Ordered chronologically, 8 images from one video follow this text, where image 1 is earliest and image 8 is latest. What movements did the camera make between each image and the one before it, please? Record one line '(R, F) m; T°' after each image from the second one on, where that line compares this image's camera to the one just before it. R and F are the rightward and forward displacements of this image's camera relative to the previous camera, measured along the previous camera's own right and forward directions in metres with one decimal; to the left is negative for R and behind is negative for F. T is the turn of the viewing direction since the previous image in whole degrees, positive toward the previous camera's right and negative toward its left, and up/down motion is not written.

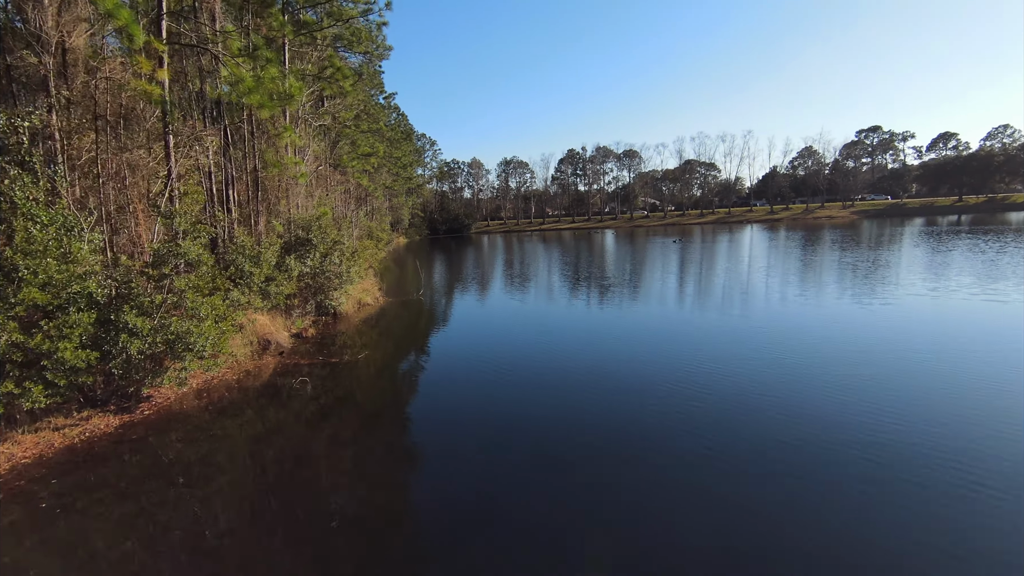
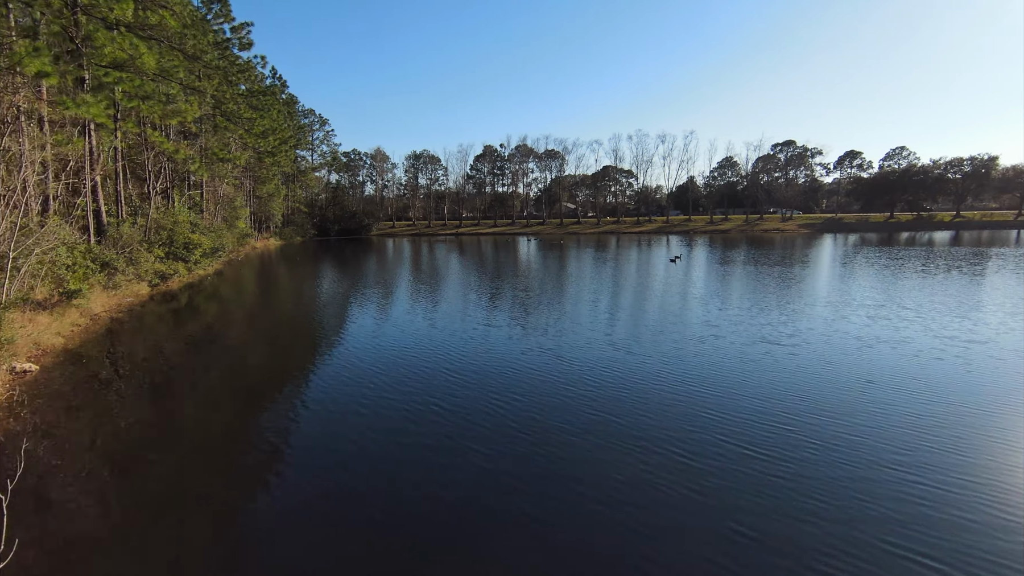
(-0.2, +8.4) m; +10°
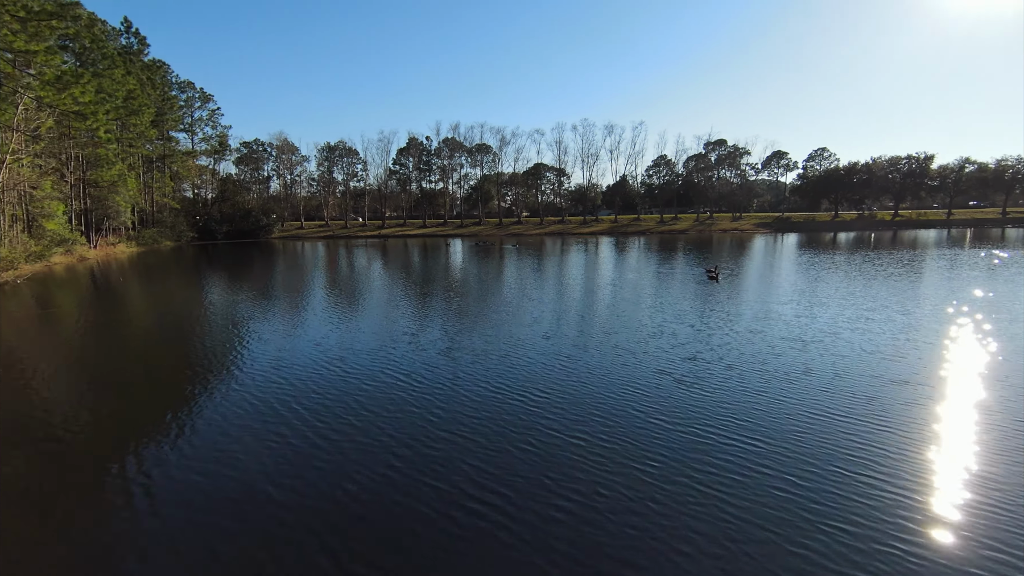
(-0.5, +5.7) m; +8°
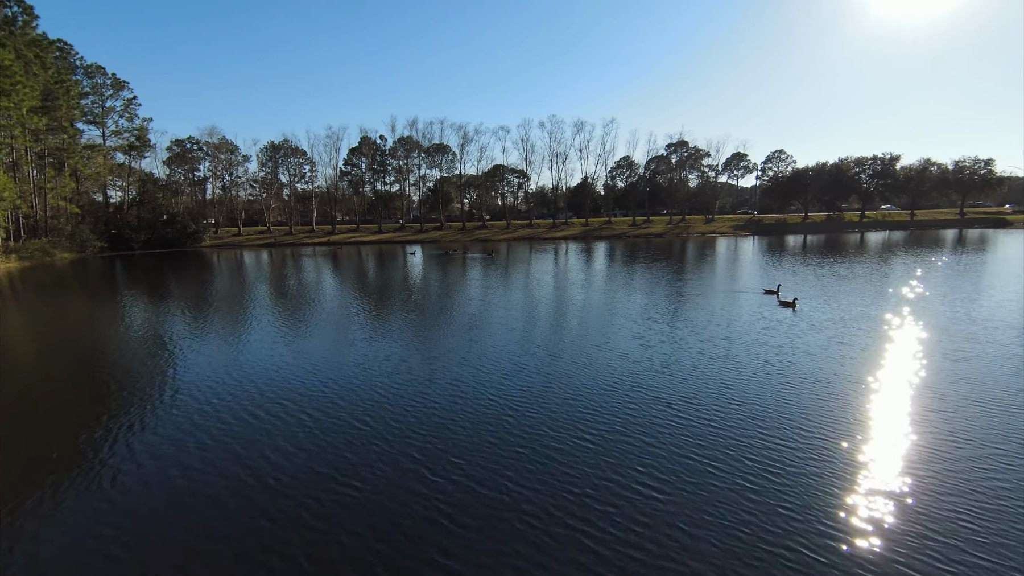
(-0.5, +3.1) m; +5°
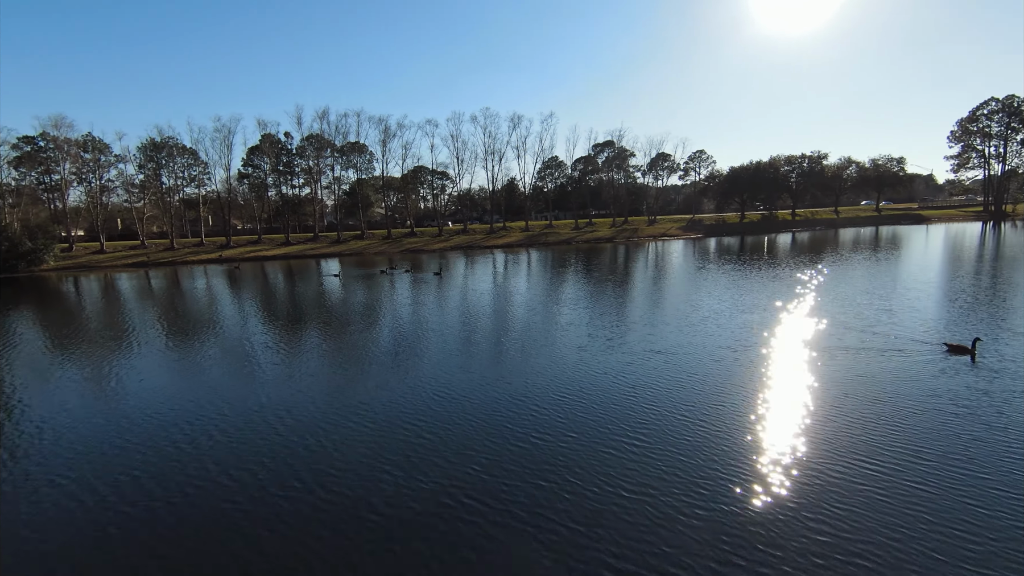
(-0.8, +4.1) m; +9°
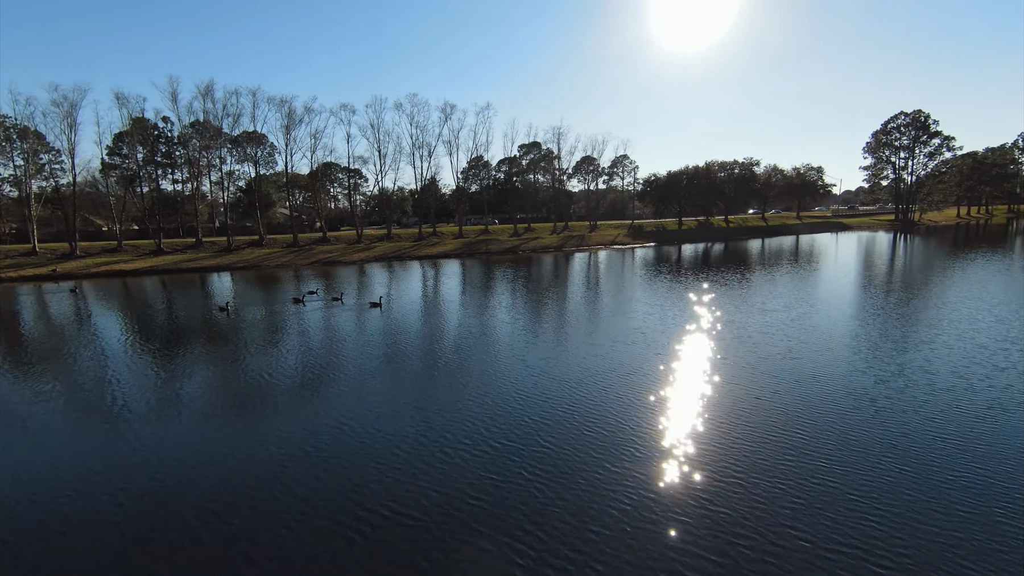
(-1.1, +4.3) m; +9°
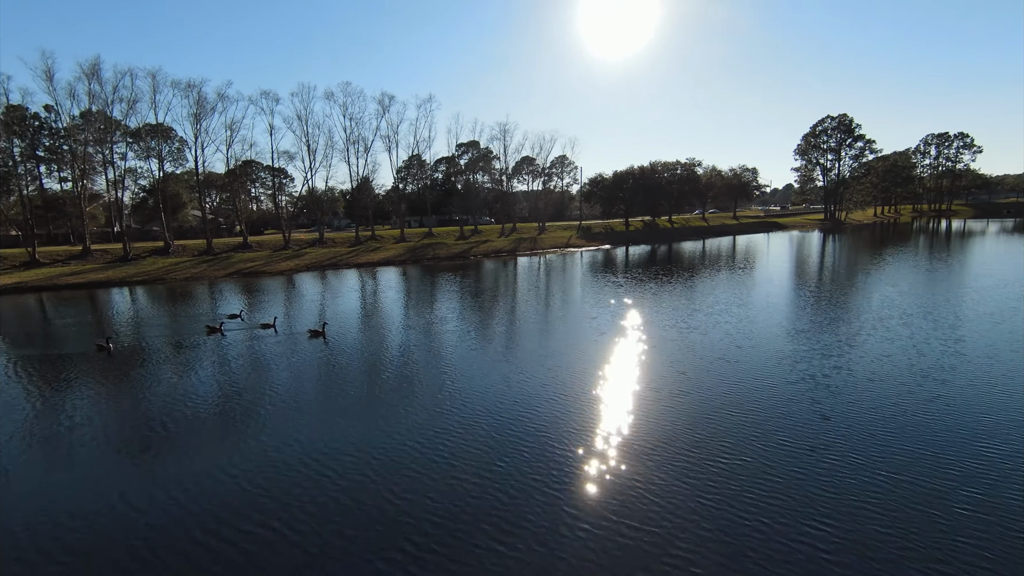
(-0.7, +2.2) m; +7°
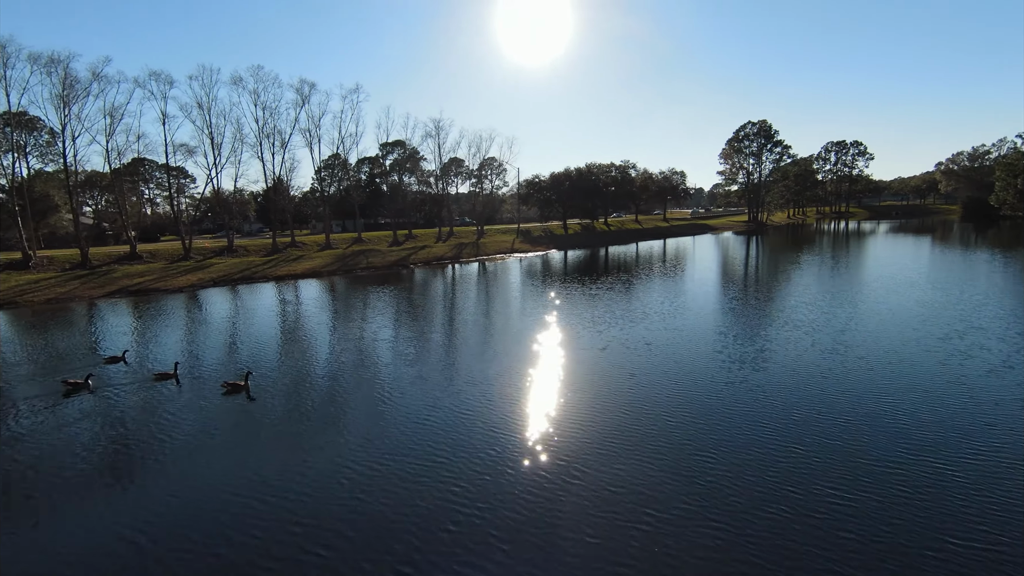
(-0.9, +2.2) m; +8°
